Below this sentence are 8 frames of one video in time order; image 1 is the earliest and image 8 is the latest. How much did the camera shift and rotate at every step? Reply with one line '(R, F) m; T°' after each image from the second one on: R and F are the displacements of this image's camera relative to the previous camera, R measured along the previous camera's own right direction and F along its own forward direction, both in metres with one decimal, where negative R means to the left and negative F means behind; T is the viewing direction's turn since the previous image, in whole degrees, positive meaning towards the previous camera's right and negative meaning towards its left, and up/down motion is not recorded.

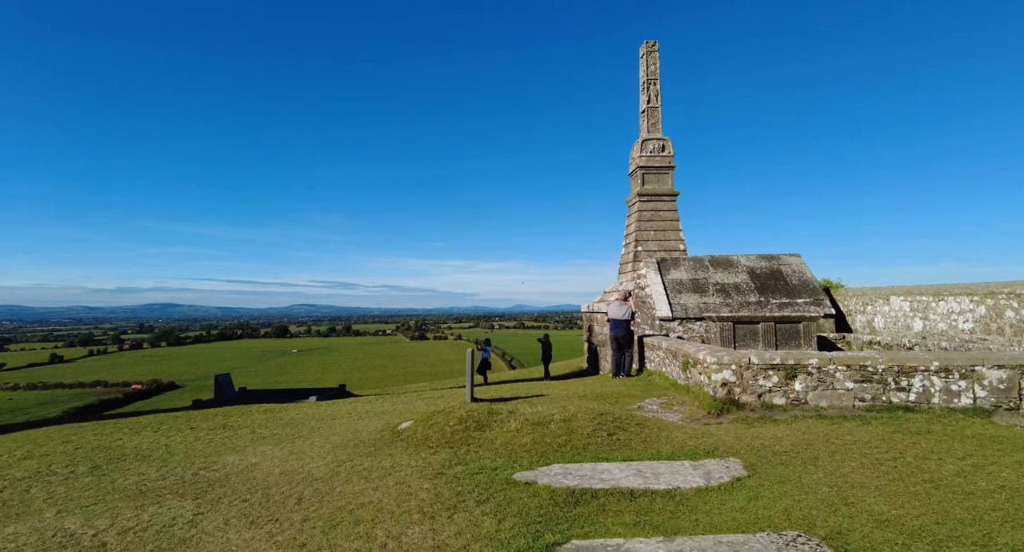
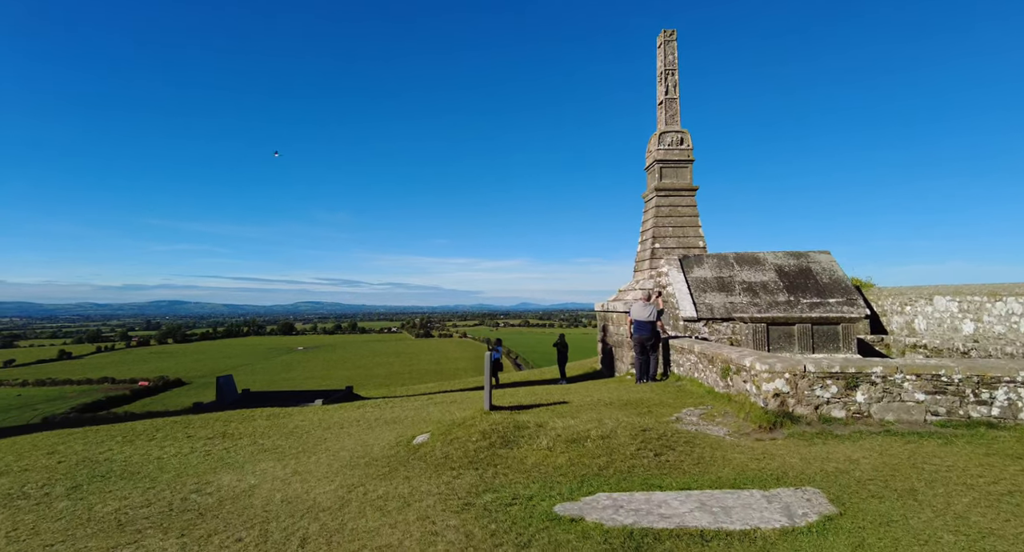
(-0.3, +0.7) m; -1°
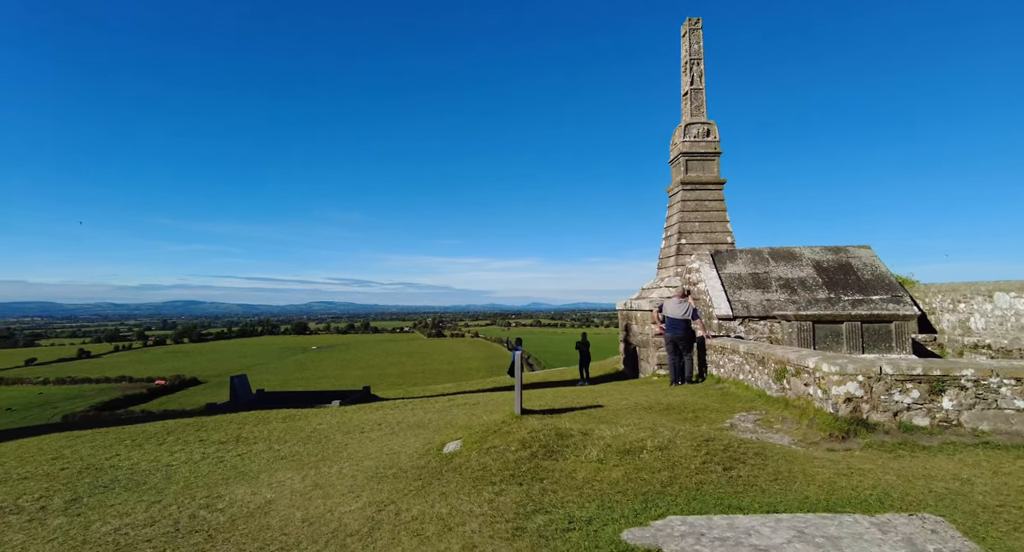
(-0.3, +0.6) m; -1°
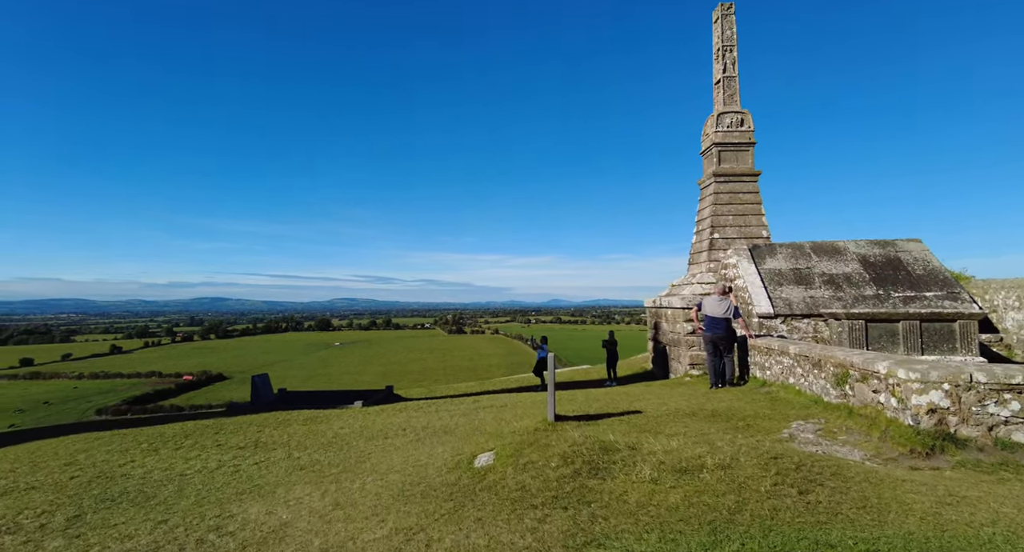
(-0.2, +0.5) m; -2°
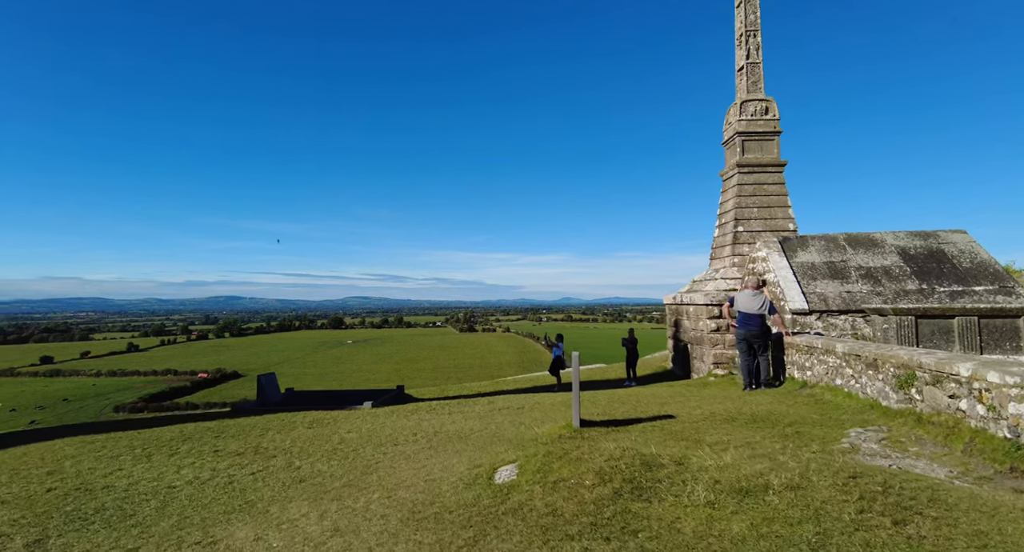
(-0.1, +0.6) m; -1°
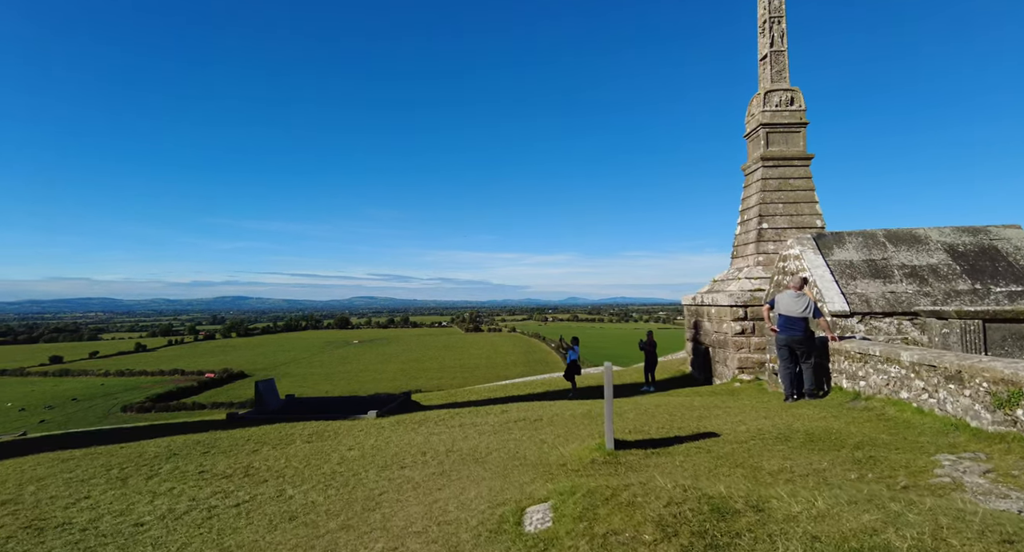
(-0.2, +0.8) m; -1°
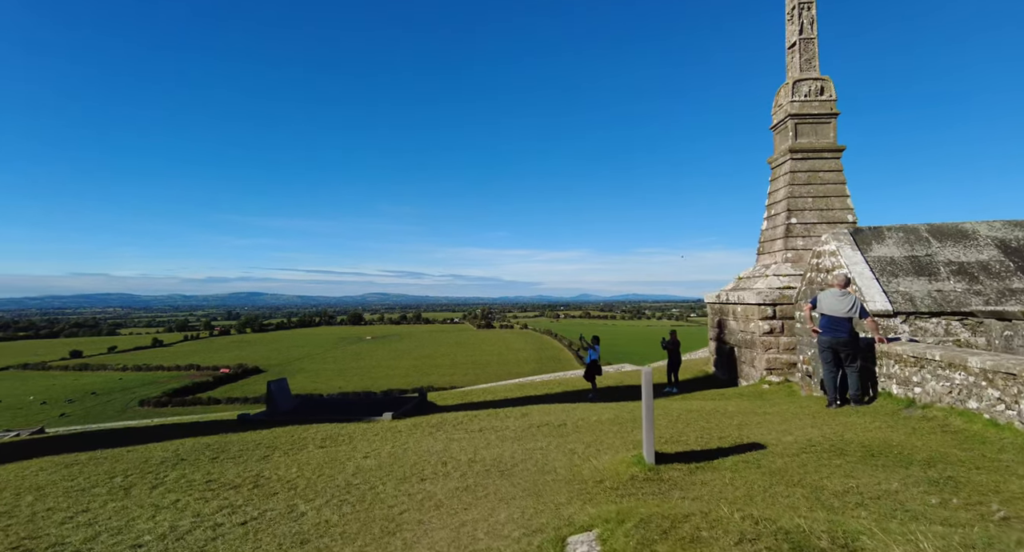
(-0.2, +0.5) m; -1°
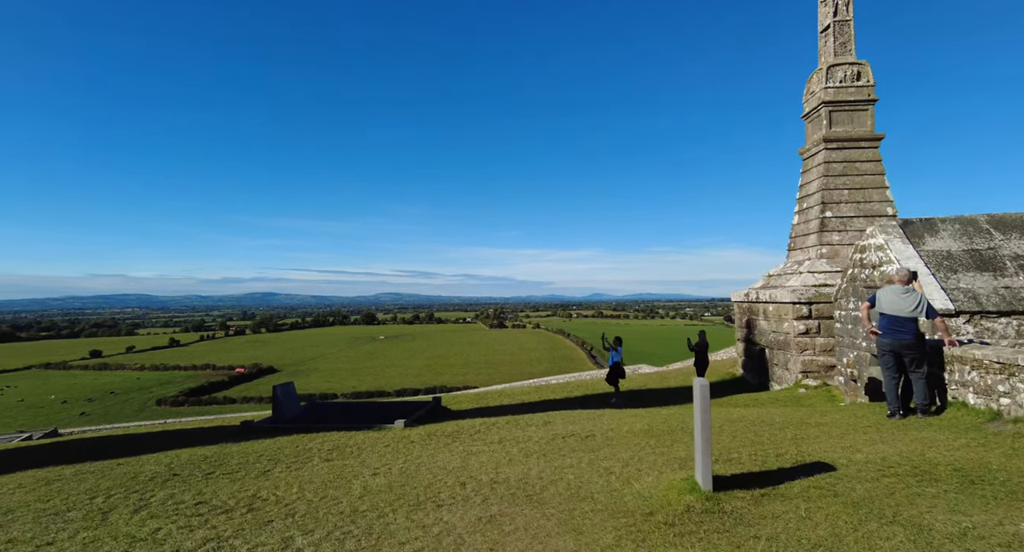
(-0.2, +0.8) m; -1°
